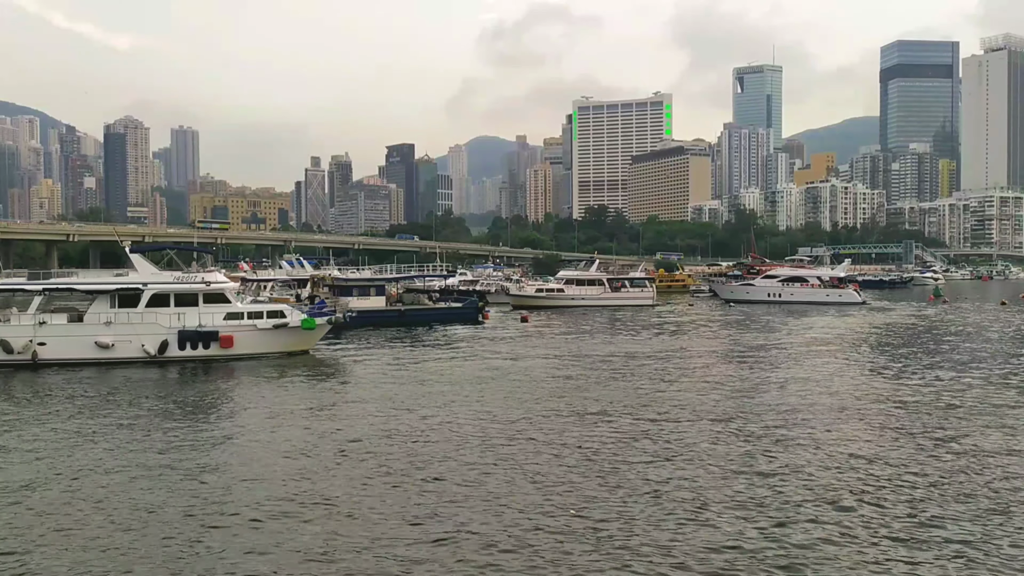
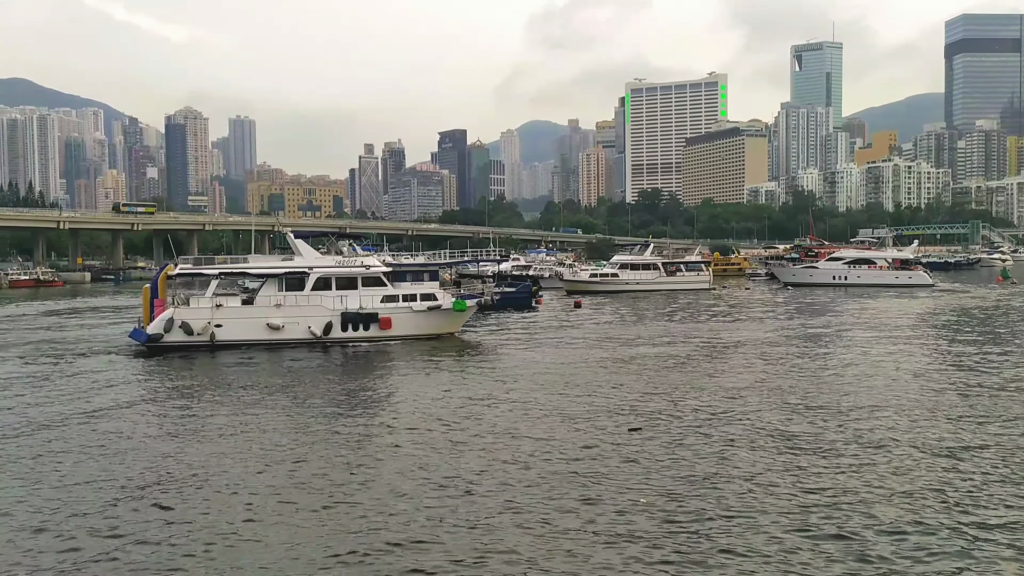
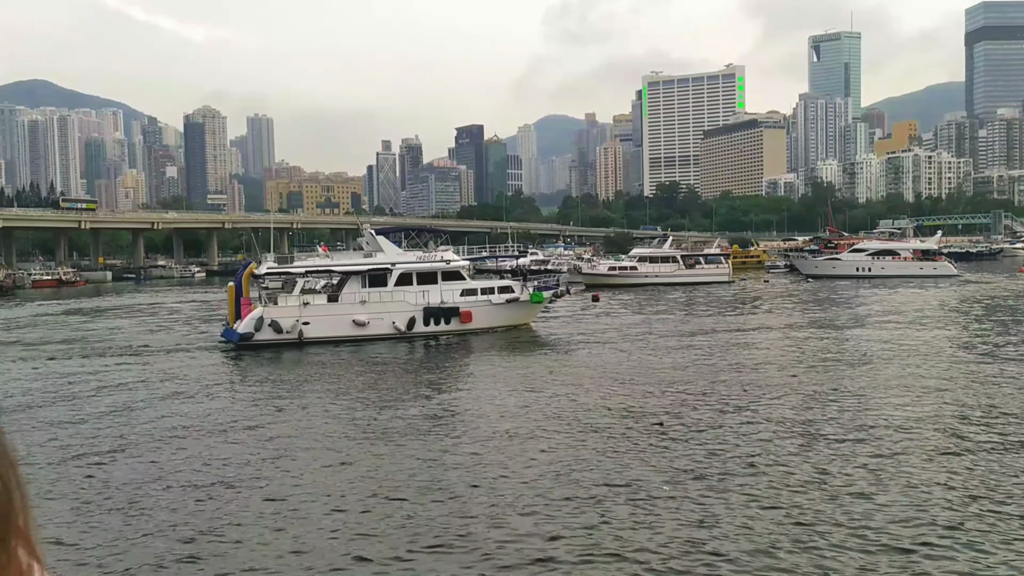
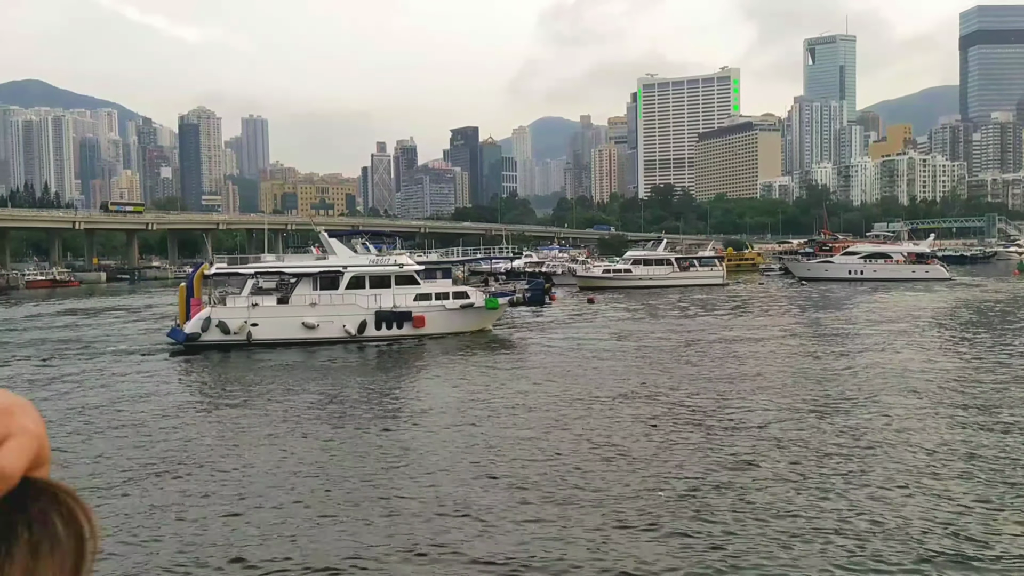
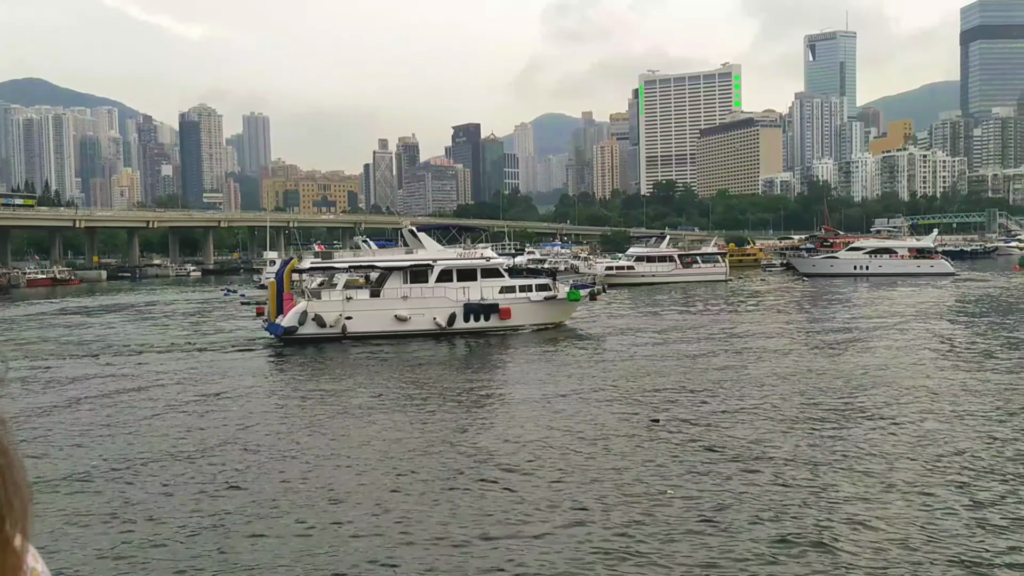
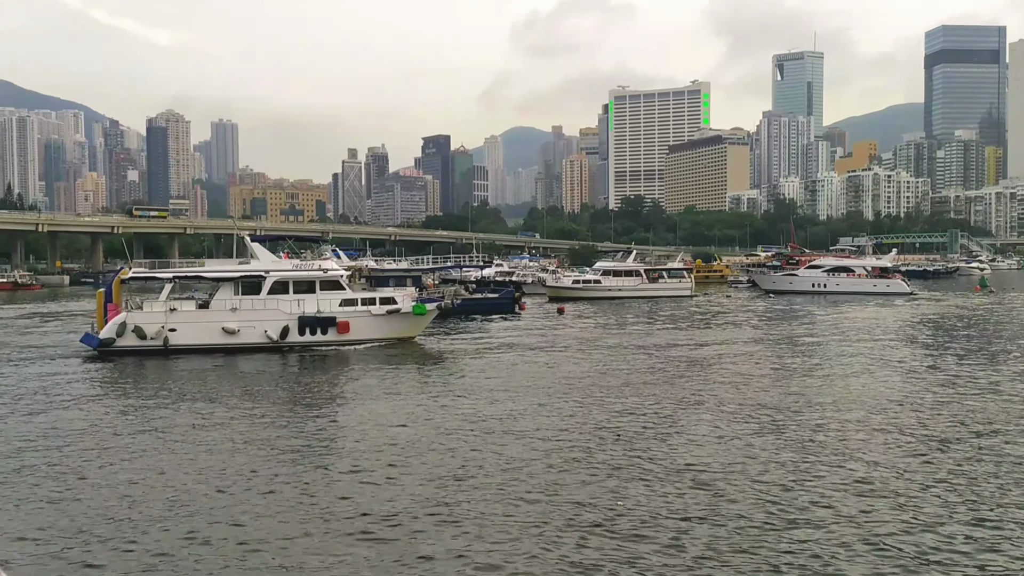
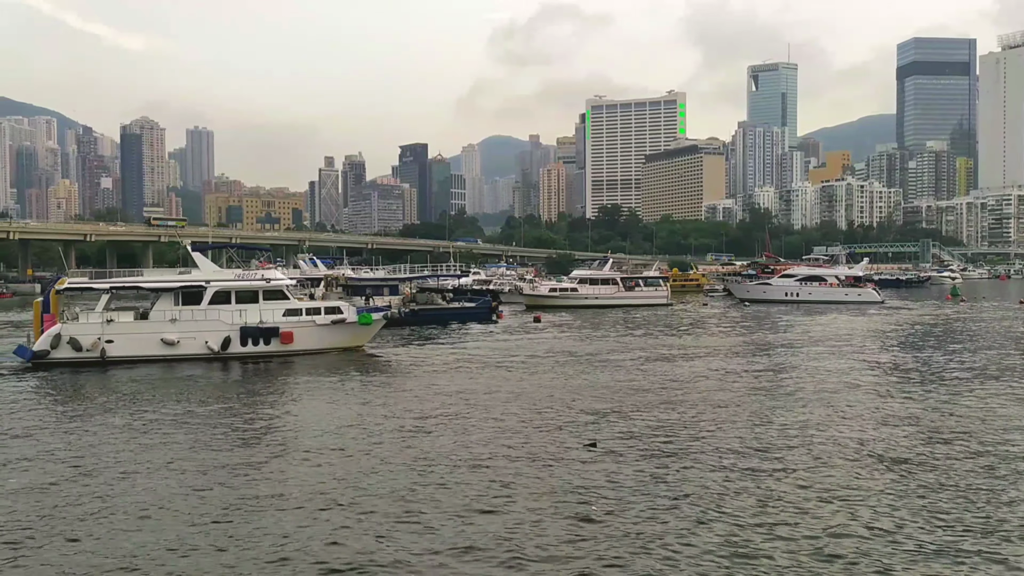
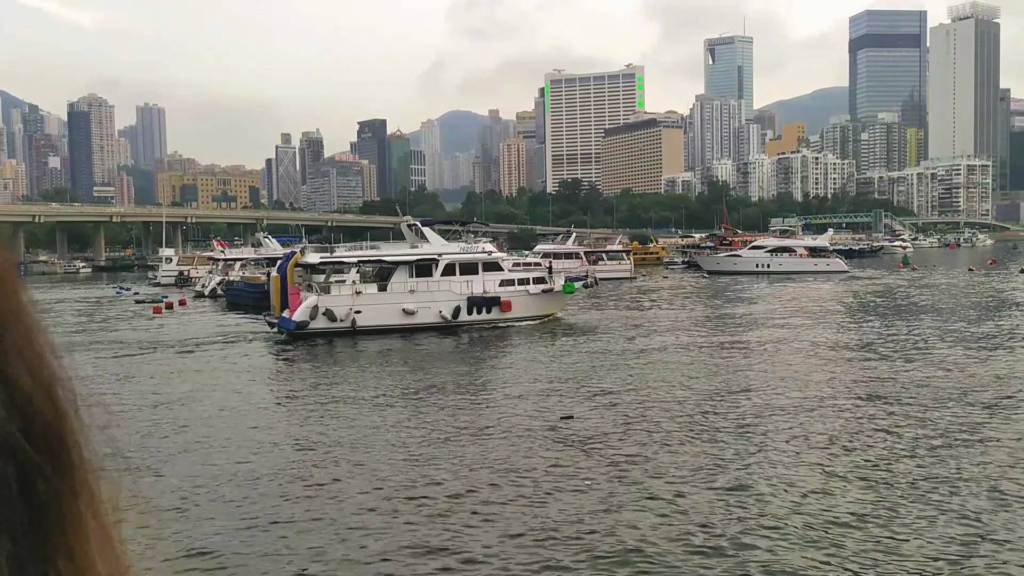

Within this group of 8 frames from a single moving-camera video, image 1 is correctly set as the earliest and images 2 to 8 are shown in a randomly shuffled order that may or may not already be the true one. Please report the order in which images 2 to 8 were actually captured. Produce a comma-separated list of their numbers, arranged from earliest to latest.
7, 6, 2, 4, 3, 5, 8
